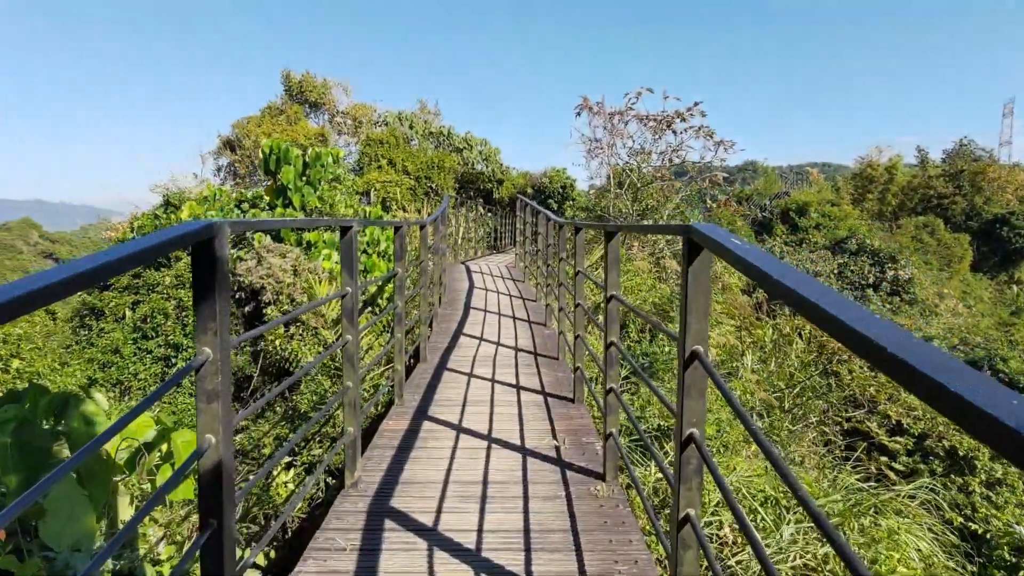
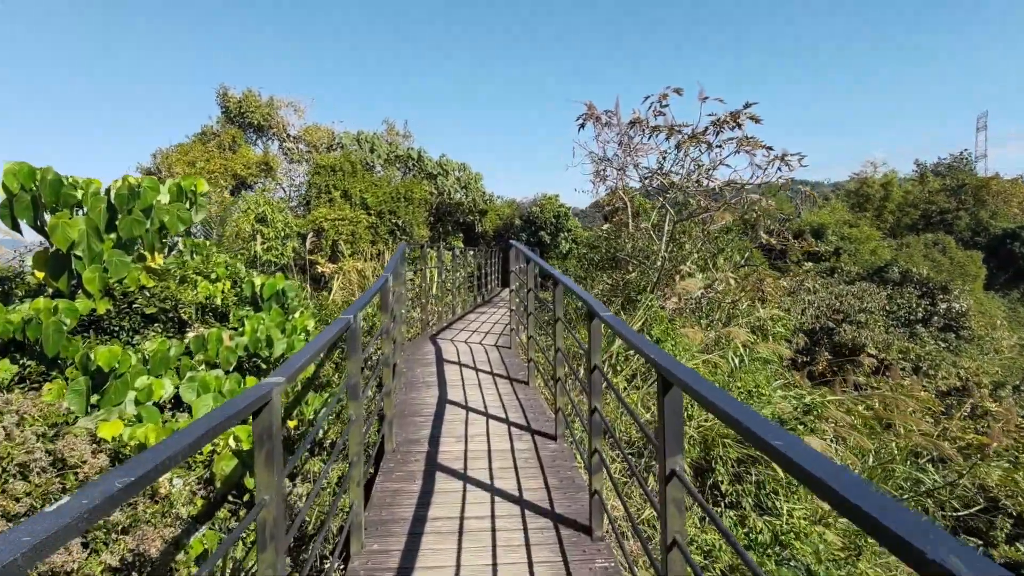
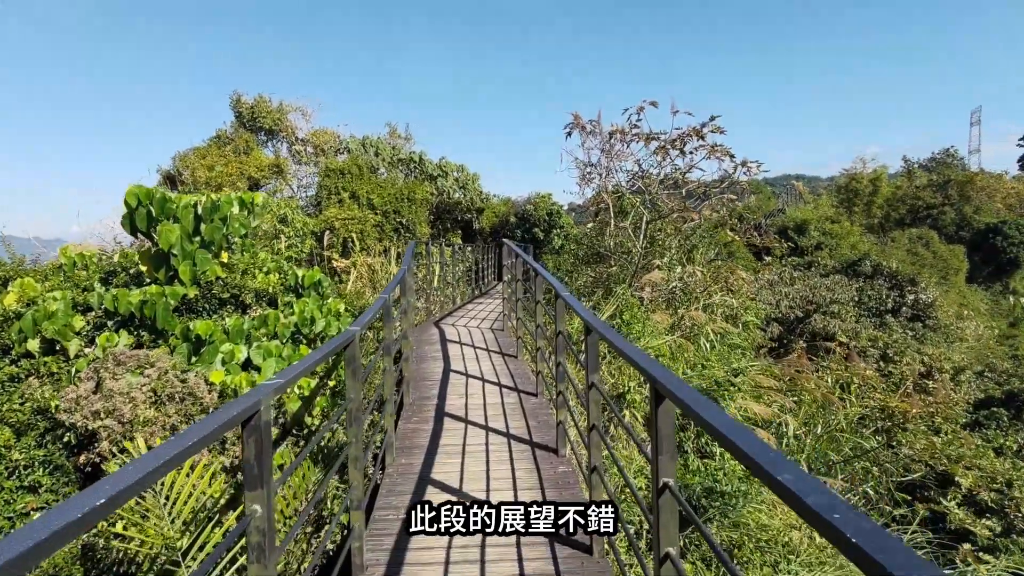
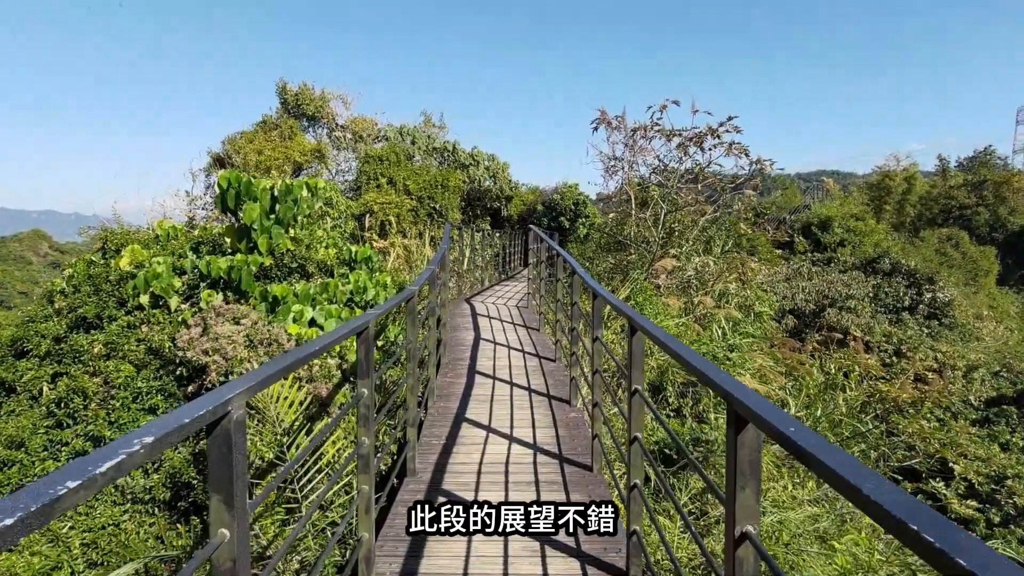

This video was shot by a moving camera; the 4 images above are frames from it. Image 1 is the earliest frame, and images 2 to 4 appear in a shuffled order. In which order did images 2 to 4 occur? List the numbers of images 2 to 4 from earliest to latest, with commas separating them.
4, 3, 2
